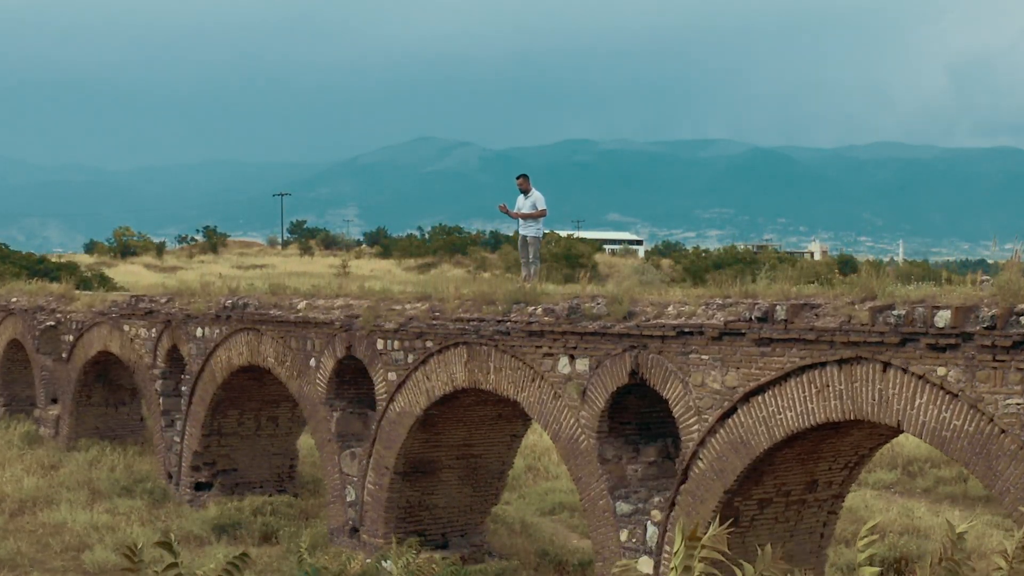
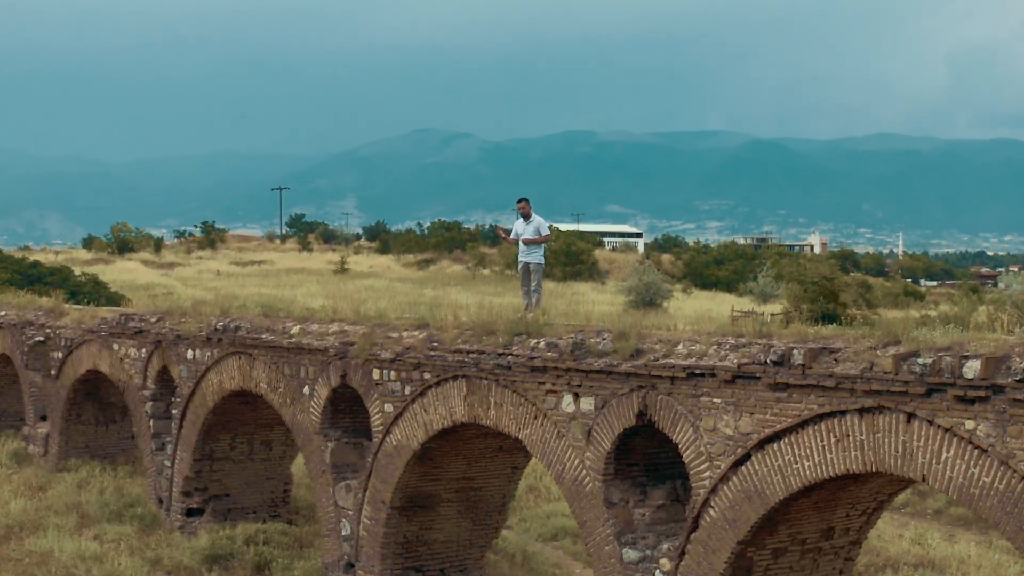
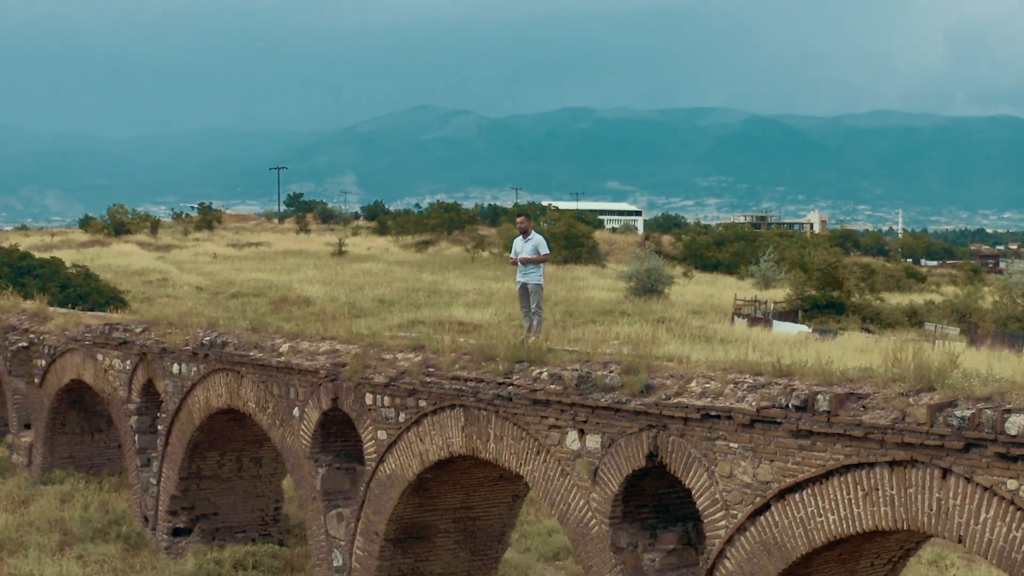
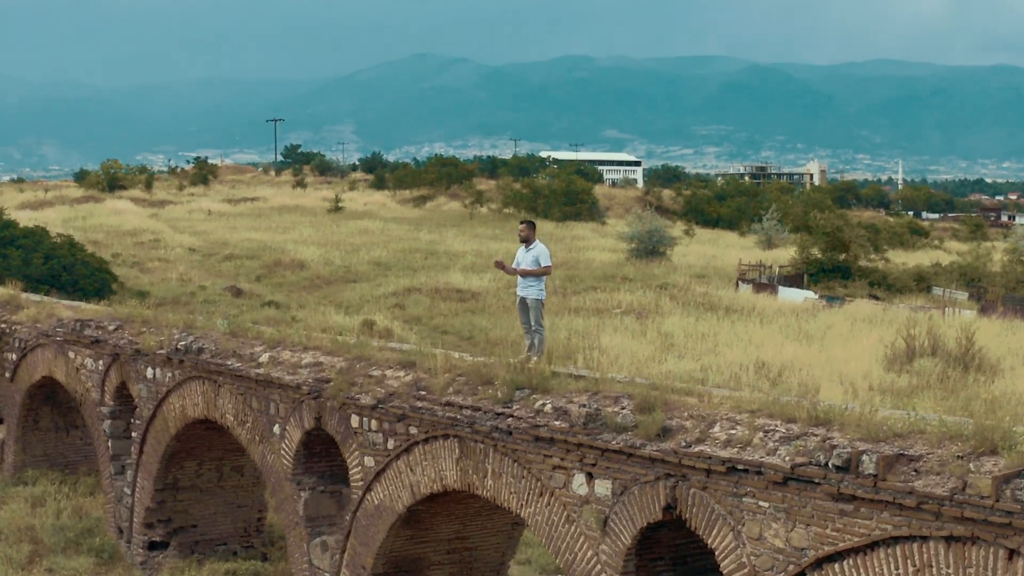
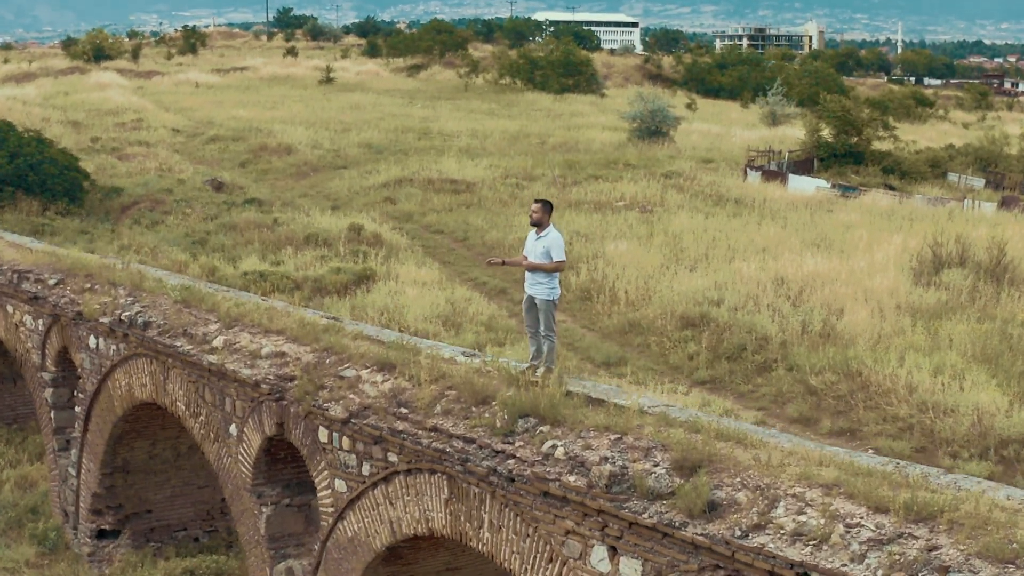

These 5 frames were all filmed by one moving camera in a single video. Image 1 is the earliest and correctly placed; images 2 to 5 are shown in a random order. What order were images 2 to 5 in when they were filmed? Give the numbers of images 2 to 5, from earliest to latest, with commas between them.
2, 3, 4, 5
